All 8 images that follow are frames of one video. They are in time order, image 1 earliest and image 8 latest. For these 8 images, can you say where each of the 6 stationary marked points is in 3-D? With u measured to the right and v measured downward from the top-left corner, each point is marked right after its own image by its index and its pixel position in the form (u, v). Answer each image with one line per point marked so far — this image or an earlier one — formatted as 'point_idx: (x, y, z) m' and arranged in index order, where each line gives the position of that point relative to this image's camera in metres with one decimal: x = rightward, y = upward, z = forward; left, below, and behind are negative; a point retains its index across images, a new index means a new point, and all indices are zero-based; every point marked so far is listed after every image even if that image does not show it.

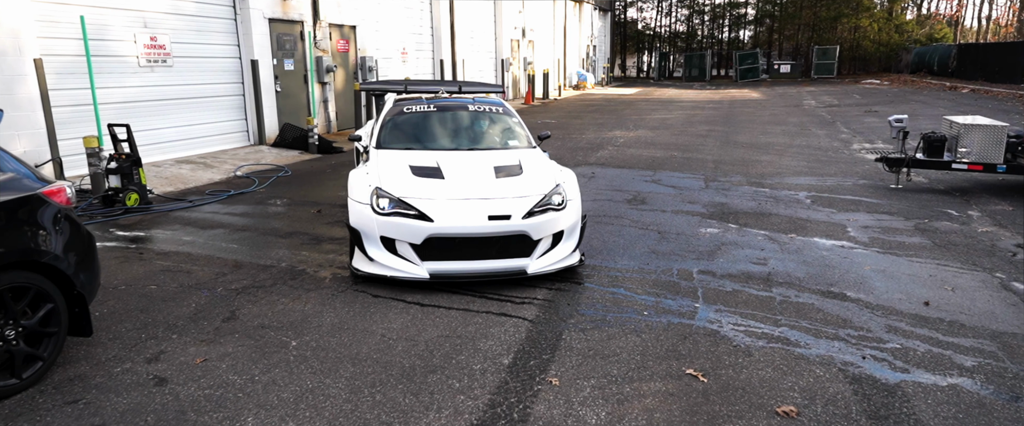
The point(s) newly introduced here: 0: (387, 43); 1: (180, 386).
0: (-3.0, +4.0, +14.5) m
1: (-1.7, -0.9, +3.2) m
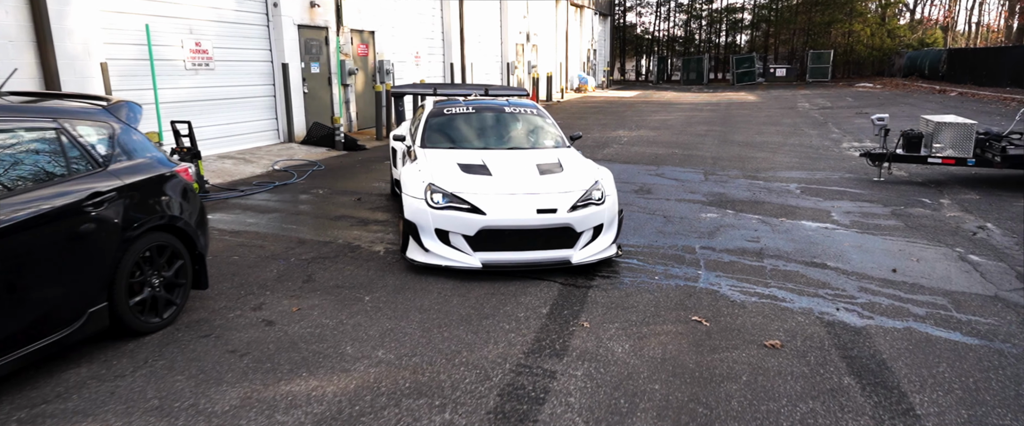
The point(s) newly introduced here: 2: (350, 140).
0: (-2.8, +4.1, +15.3) m
1: (-1.5, -0.7, +4.0) m
2: (-3.0, +1.3, +11.3) m
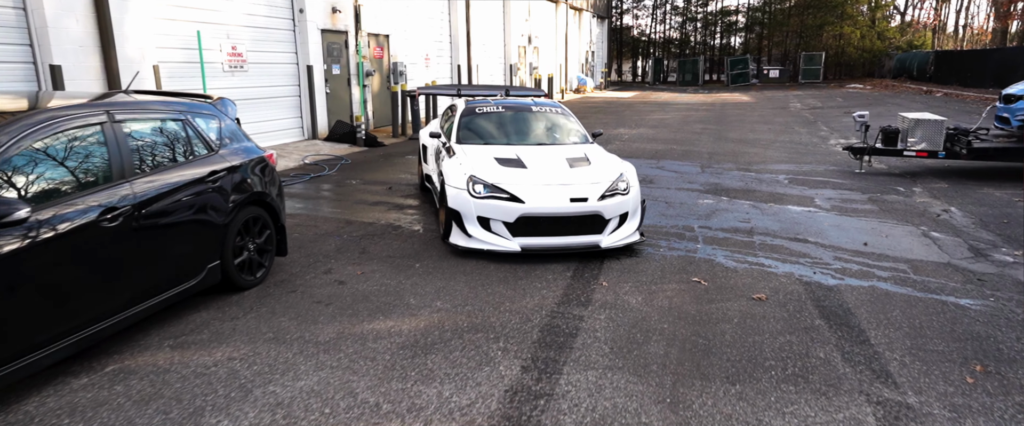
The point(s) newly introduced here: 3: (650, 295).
0: (-2.6, +4.3, +16.1) m
1: (-1.2, -0.5, +4.8) m
2: (-2.8, +1.5, +12.1) m
3: (+1.1, -0.6, +4.7) m
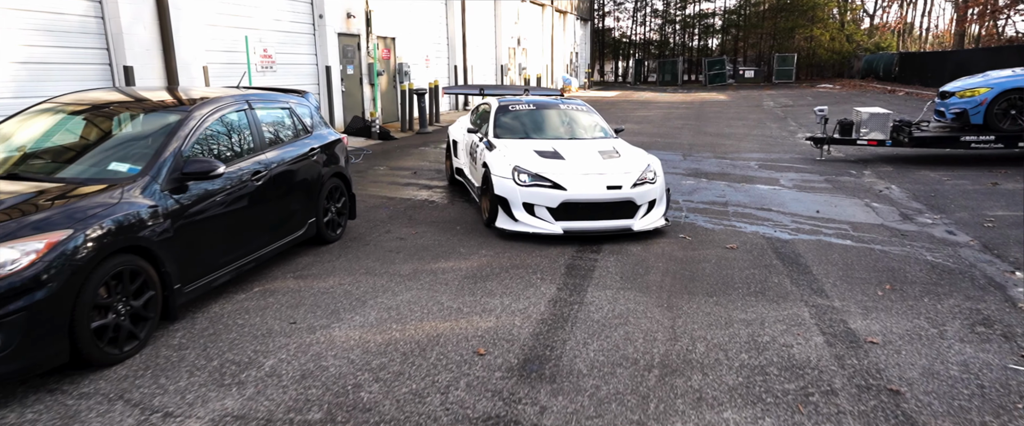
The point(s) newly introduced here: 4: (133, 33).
0: (-2.7, +4.5, +17.3) m
1: (-0.9, -0.3, +6.1) m
2: (-2.8, +1.8, +13.3) m
3: (+1.3, -0.3, +6.0) m
4: (-5.1, +2.4, +8.3) m
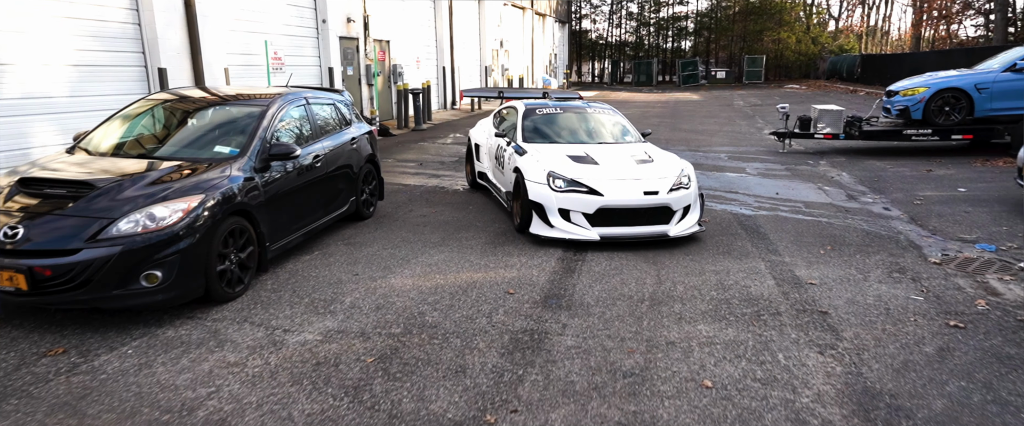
0: (-3.1, +4.7, +18.2) m
1: (-0.9, 0.0, +7.1) m
2: (-3.0, +2.0, +14.2) m
3: (+1.4, -0.1, +7.1) m
4: (-5.2, +2.6, +9.2) m
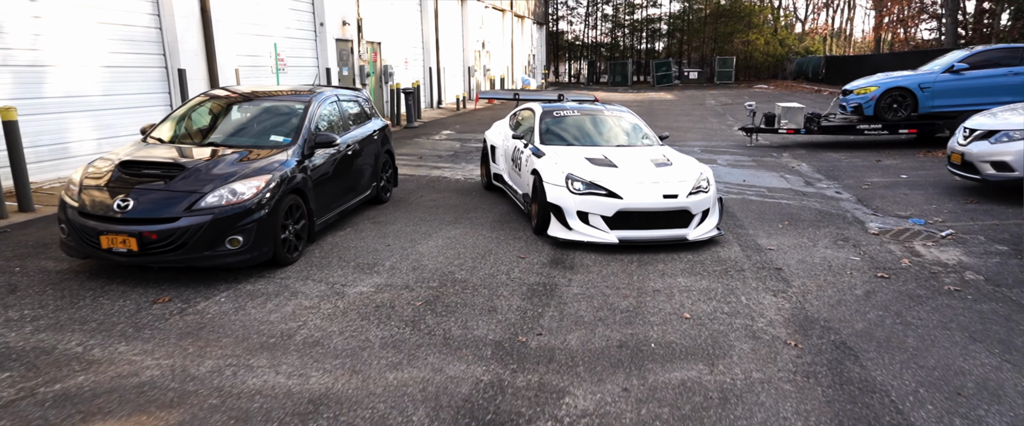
0: (-3.6, +4.9, +19.0) m
1: (-0.9, +0.1, +7.9) m
2: (-3.3, +2.1, +15.0) m
3: (+1.4, +0.1, +8.1) m
4: (-5.3, +2.8, +9.9) m
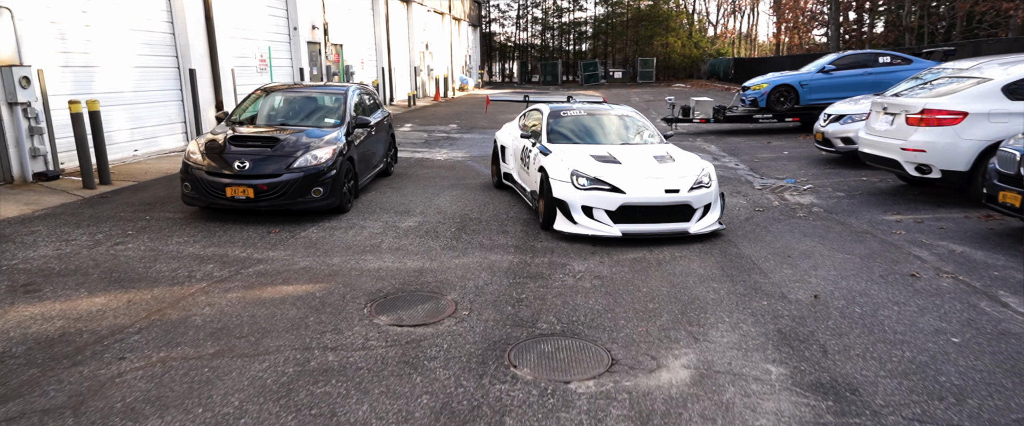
0: (-5.3, +5.3, +20.6) m
1: (-1.2, +0.6, +9.9) m
2: (-4.5, +2.5, +16.7) m
3: (+1.0, +0.6, +10.3) m
4: (-5.9, +3.1, +11.4) m
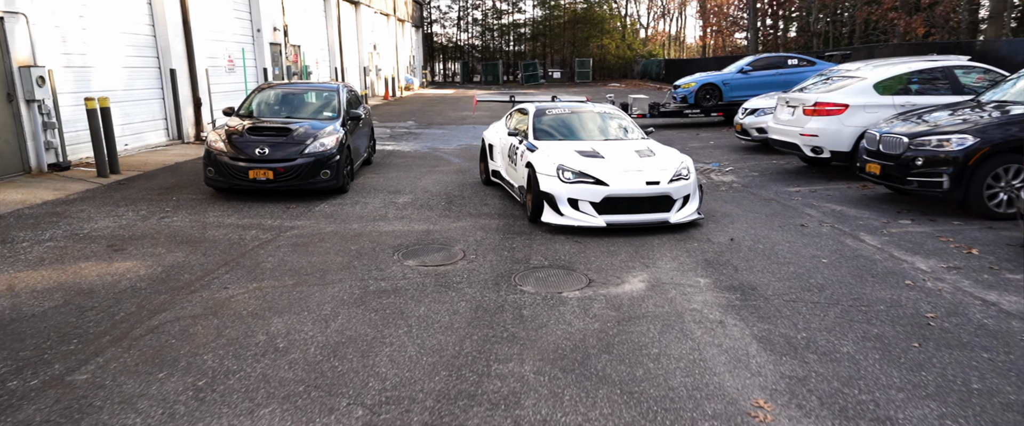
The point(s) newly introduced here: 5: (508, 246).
0: (-7.0, +5.4, +21.3) m
1: (-1.8, +0.9, +11.1) m
2: (-5.8, +2.7, +17.5) m
3: (+0.3, +1.0, +11.7) m
4: (-6.7, +3.3, +12.1) m
5: (0.0, -0.3, +6.0) m
